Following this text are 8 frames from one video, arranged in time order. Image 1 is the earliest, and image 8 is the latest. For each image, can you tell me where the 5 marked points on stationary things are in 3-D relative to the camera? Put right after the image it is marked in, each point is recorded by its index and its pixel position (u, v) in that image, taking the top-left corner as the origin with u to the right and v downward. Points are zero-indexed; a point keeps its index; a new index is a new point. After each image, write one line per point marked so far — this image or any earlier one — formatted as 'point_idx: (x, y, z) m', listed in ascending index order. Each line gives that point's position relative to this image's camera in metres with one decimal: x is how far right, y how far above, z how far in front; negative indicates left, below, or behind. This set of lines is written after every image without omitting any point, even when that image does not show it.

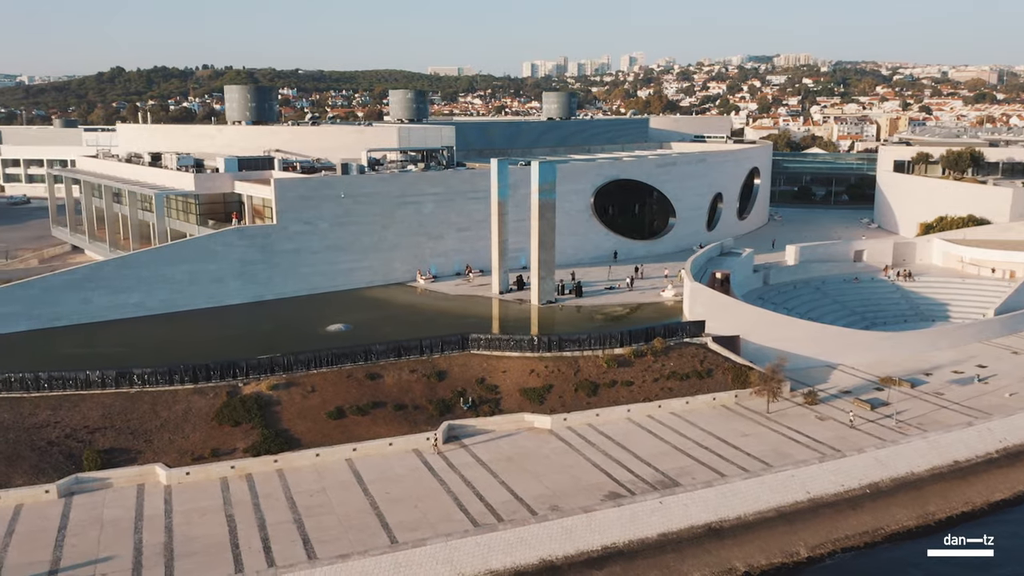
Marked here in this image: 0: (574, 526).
0: (+1.4, -5.3, +19.1) m
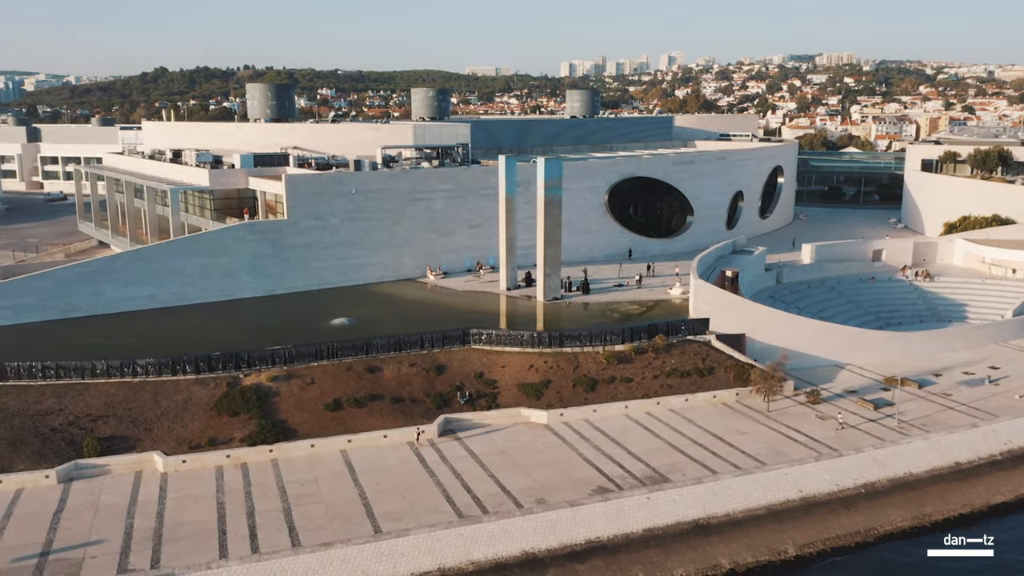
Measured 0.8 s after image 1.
0: (+1.1, -5.2, +19.1) m
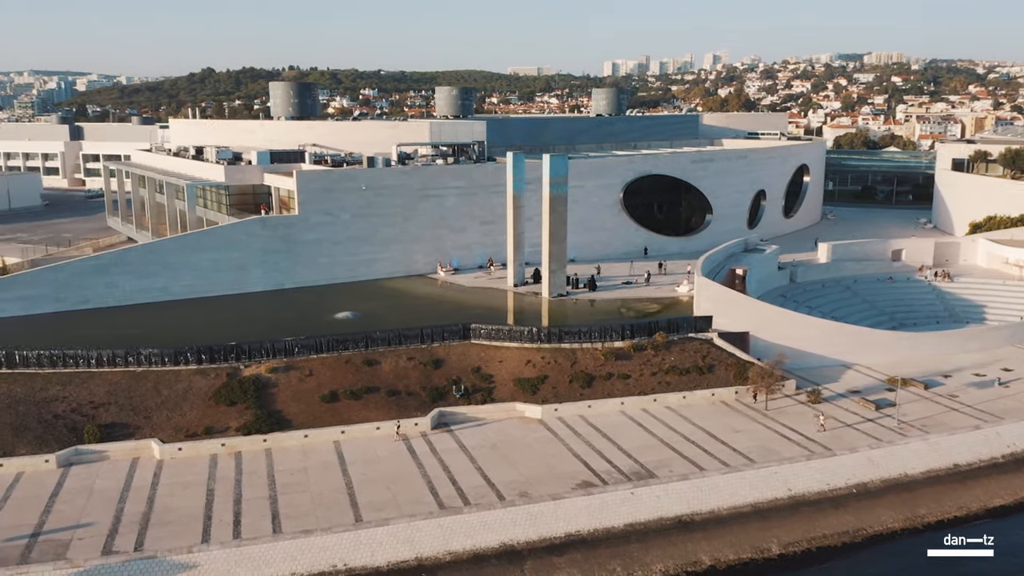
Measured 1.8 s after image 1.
0: (+0.7, -5.1, +19.2) m
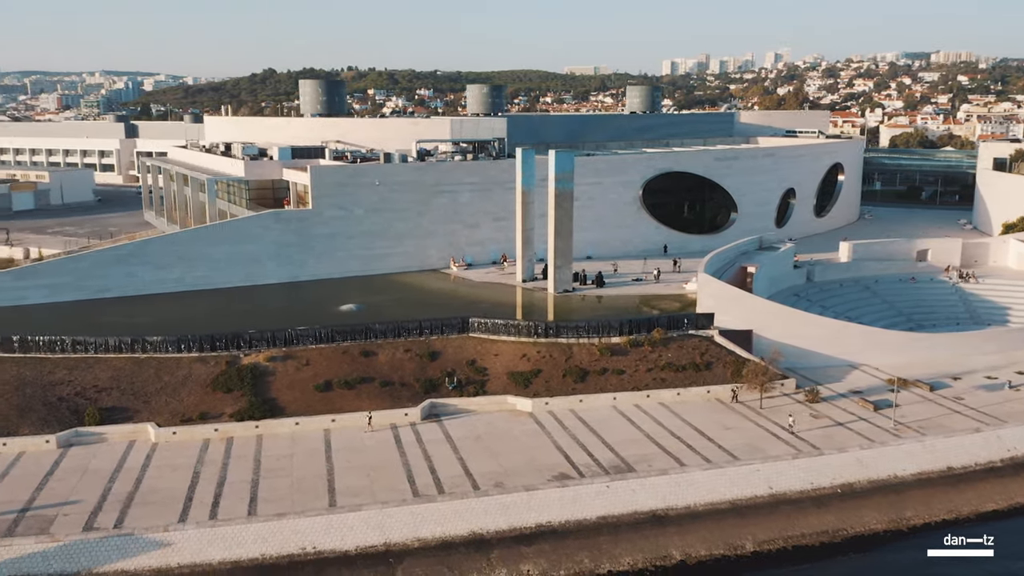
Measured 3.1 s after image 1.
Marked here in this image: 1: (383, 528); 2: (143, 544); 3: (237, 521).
0: (0.0, -4.9, +19.4) m
1: (-2.8, -5.2, +18.6) m
2: (-7.6, -5.3, +17.6) m
3: (-5.9, -5.0, +18.2) m
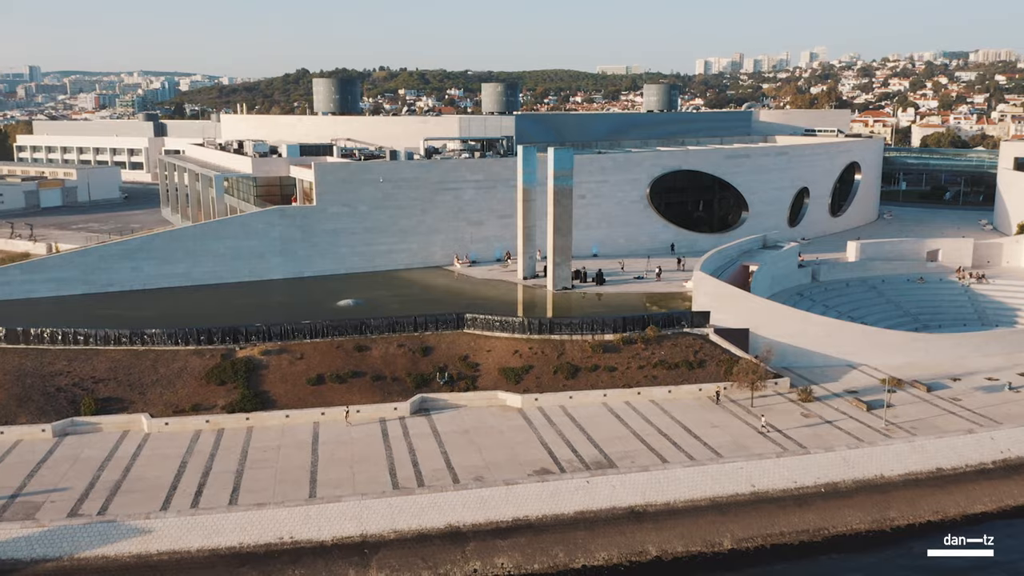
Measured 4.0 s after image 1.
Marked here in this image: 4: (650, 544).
0: (-0.5, -4.8, +19.5) m
1: (-3.4, -5.1, +18.8) m
2: (-8.2, -5.1, +18.0) m
3: (-6.4, -4.8, +18.5) m
4: (+3.1, -5.7, +19.1) m
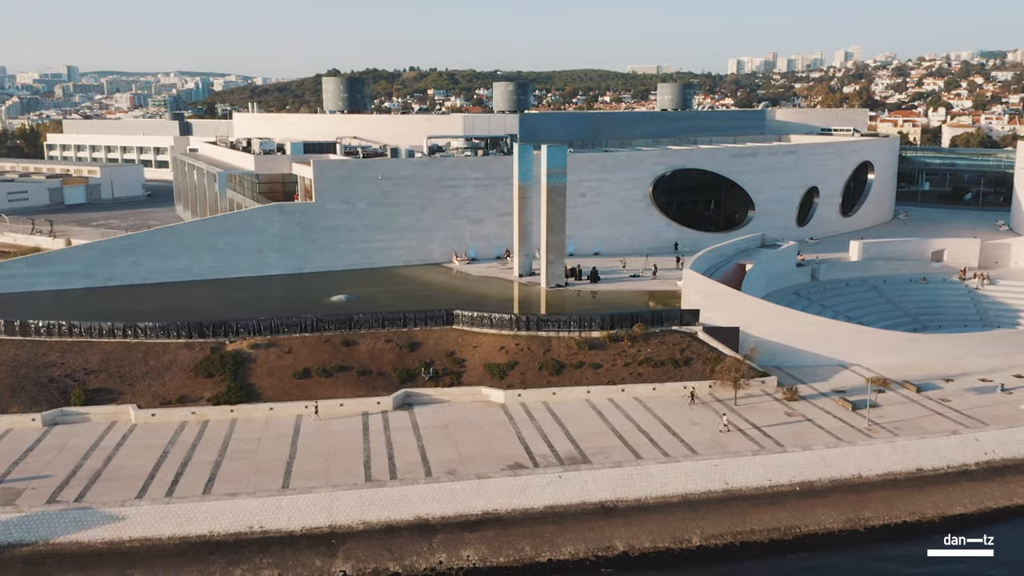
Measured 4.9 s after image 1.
0: (-1.2, -4.7, +19.7) m
1: (-4.1, -5.0, +19.1) m
2: (-8.9, -5.0, +18.4) m
3: (-7.1, -4.7, +18.9) m
4: (+2.4, -5.6, +19.1) m
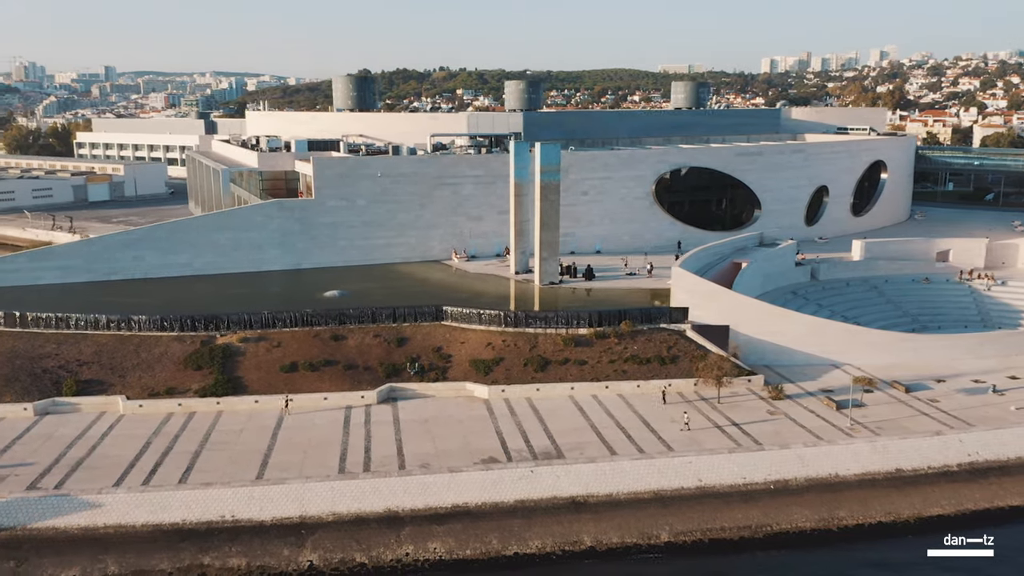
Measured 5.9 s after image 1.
0: (-1.9, -4.5, +19.9) m
1: (-4.8, -4.8, +19.3) m
2: (-9.7, -4.8, +18.8) m
3: (-7.9, -4.5, +19.2) m
4: (+1.7, -5.6, +19.2) m
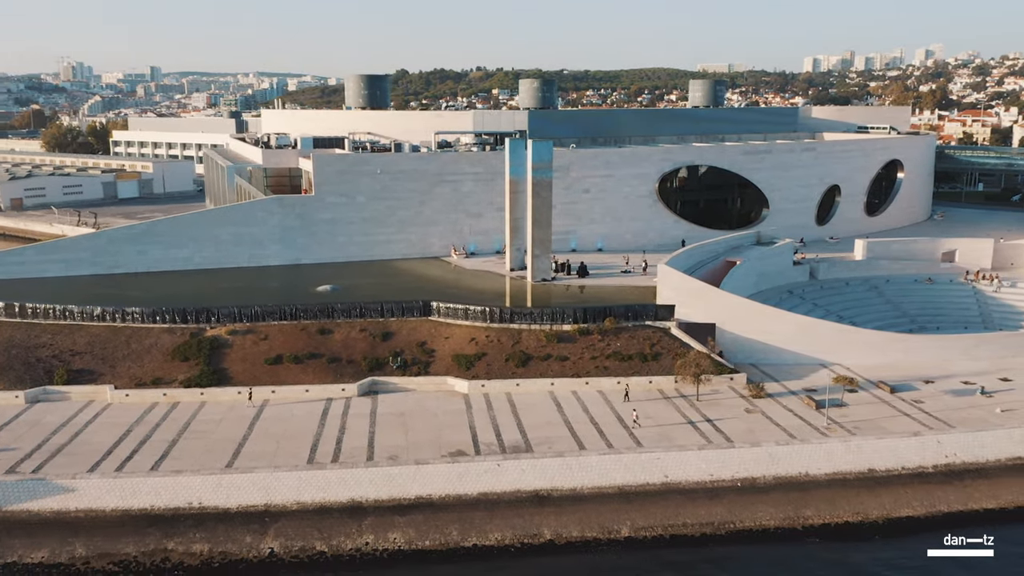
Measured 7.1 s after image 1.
0: (-2.7, -4.4, +20.1) m
1: (-5.7, -4.7, +19.7) m
2: (-10.6, -4.6, +19.4) m
3: (-8.7, -4.3, +19.8) m
4: (+0.8, -5.4, +19.3) m
